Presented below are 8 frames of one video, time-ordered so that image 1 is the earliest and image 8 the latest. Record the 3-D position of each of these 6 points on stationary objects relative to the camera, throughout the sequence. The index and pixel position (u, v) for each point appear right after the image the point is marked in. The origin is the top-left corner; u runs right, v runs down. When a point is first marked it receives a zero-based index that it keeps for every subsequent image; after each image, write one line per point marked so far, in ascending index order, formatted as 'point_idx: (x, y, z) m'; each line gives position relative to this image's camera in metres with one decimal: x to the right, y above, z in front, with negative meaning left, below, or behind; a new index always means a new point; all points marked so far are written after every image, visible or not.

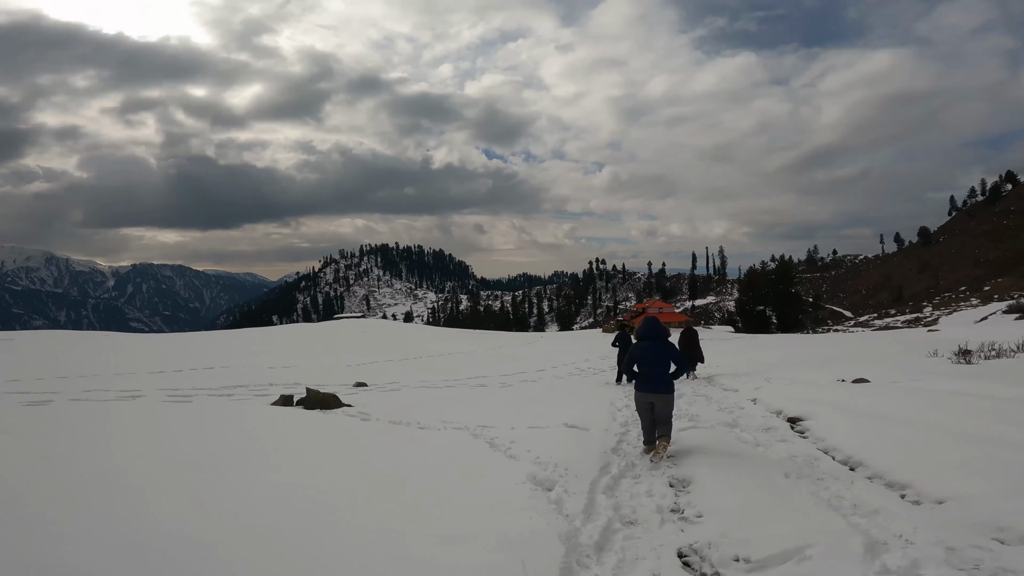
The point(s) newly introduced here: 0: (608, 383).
0: (+2.8, -2.8, +13.2) m
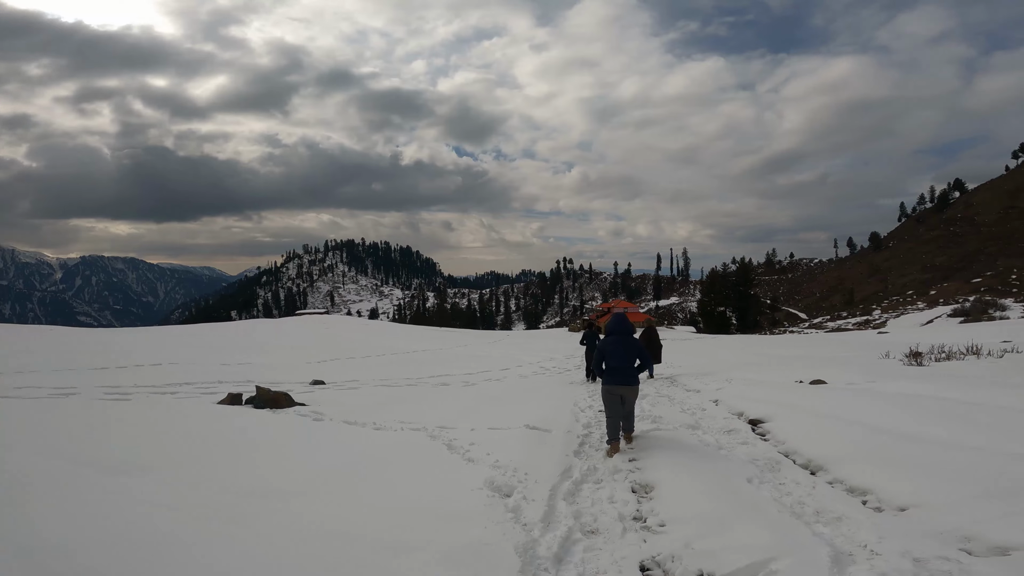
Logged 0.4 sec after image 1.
0: (+1.7, -2.7, +12.4) m
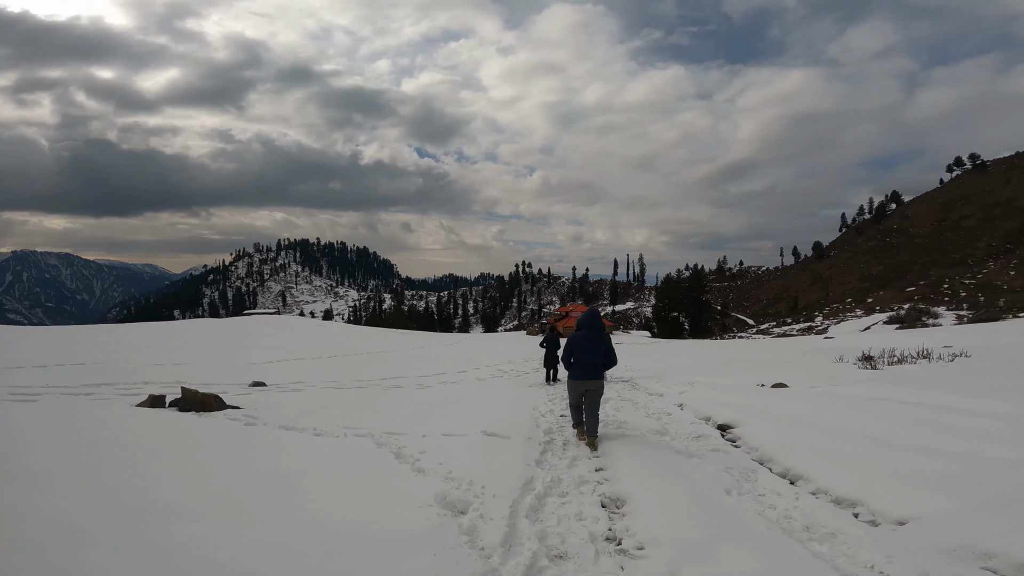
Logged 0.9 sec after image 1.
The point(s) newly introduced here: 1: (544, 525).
0: (+0.5, -2.5, +11.6) m
1: (+0.4, -3.0, +5.5) m
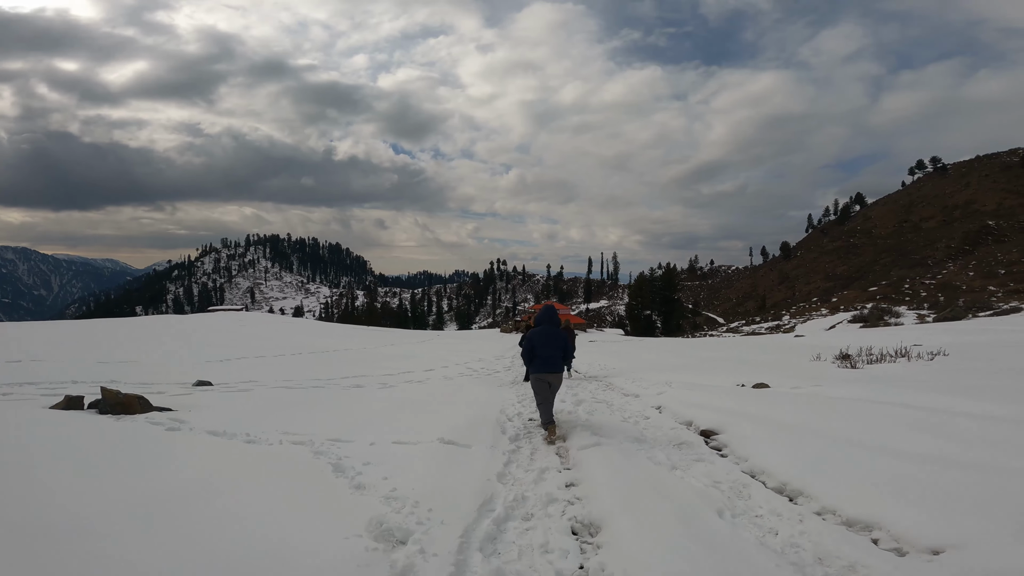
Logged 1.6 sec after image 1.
0: (-0.2, -2.4, +10.8) m
1: (0.0, -2.9, +4.7) m
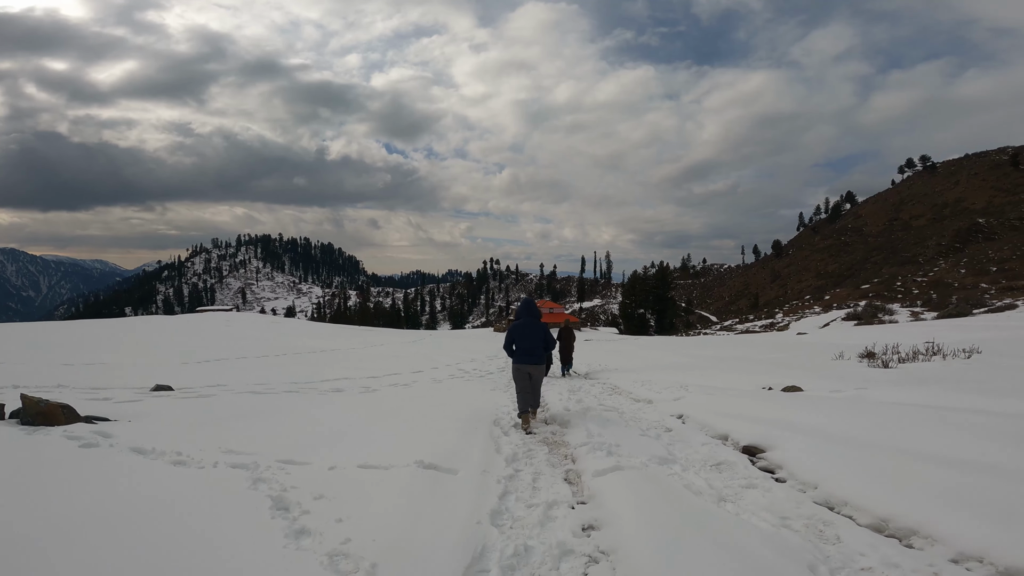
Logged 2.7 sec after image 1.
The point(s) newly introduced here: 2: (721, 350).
0: (-0.4, -2.3, +10.4) m
1: (-0.1, -2.8, +4.3) m
2: (+6.8, -2.0, +14.2) m
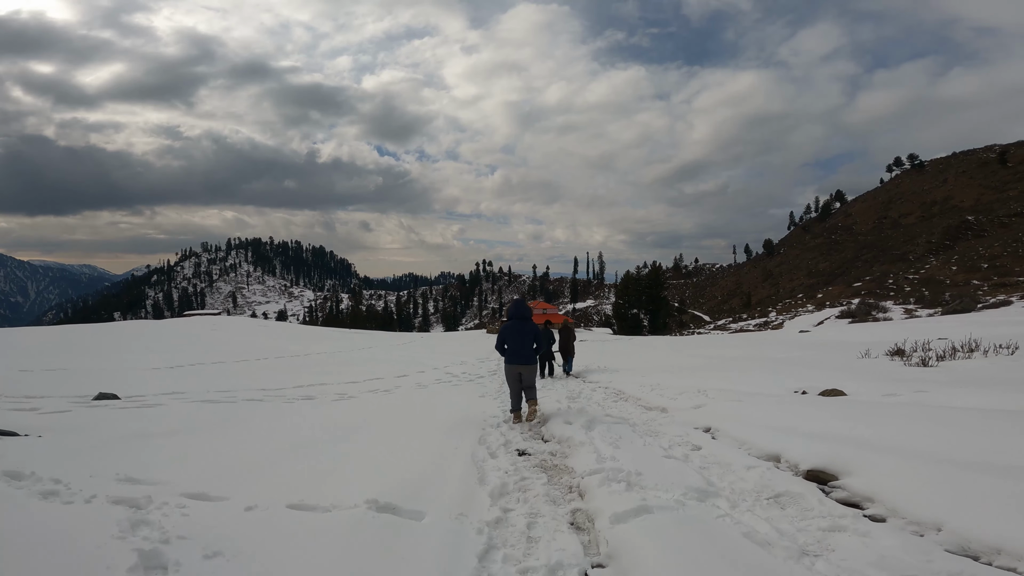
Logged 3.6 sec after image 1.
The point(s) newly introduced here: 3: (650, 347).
0: (-0.5, -2.3, +9.9) m
1: (-0.1, -2.8, +3.8) m
2: (+6.6, -2.0, +13.8) m
3: (+5.5, -2.4, +17.3) m
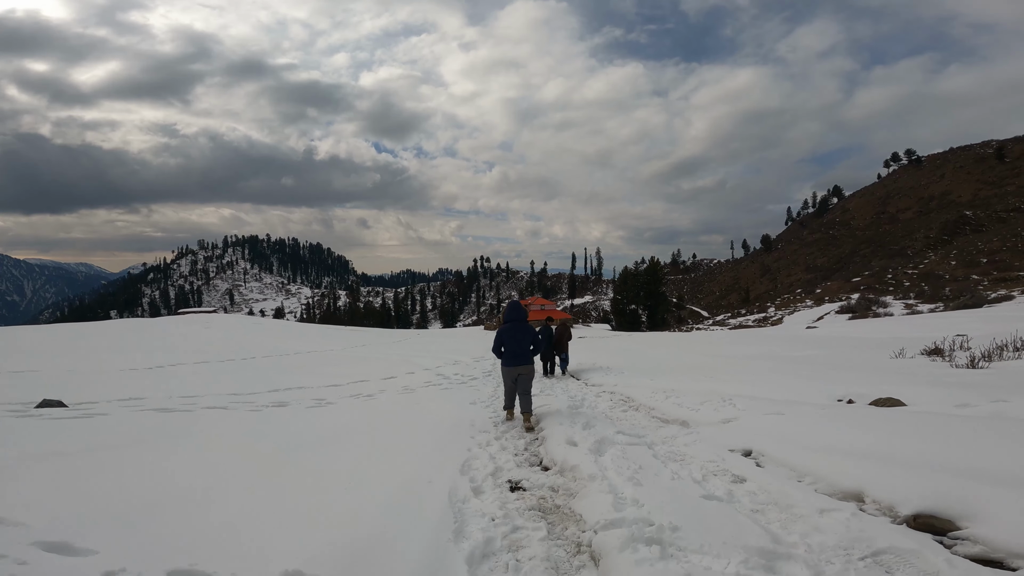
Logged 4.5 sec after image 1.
0: (-0.5, -2.2, +9.6) m
1: (-0.1, -2.7, +3.6) m
2: (+6.5, -1.8, +13.6) m
3: (+5.4, -2.2, +17.1) m
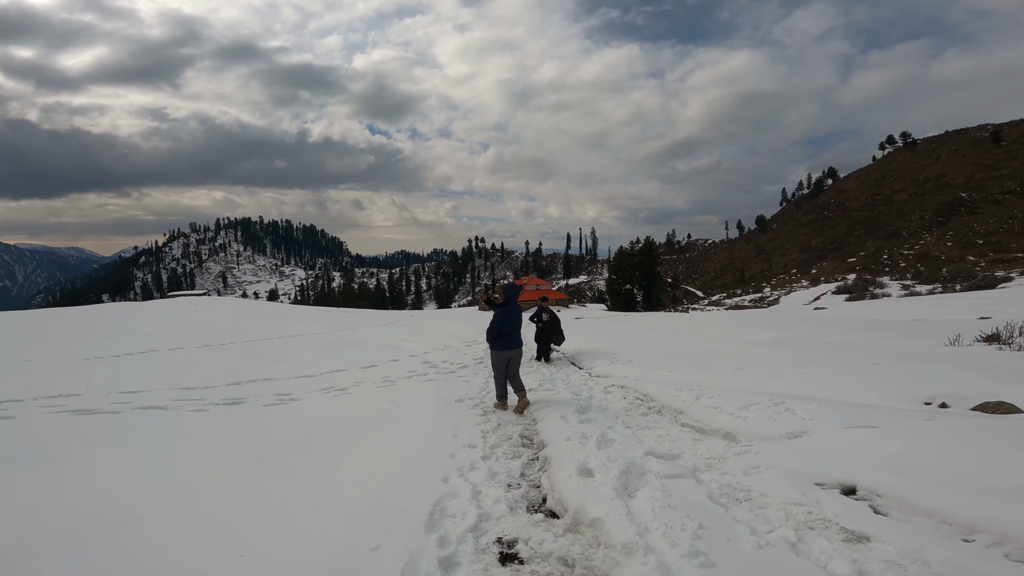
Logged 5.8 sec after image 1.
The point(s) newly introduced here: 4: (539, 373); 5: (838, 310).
0: (-0.7, -1.8, +9.0) m
1: (-0.2, -2.6, +3.0) m
2: (+6.3, -1.2, +13.1) m
3: (+5.1, -1.4, +16.6) m
4: (+0.6, -1.8, +10.0) m
5: (+11.7, -0.7, +16.3) m
